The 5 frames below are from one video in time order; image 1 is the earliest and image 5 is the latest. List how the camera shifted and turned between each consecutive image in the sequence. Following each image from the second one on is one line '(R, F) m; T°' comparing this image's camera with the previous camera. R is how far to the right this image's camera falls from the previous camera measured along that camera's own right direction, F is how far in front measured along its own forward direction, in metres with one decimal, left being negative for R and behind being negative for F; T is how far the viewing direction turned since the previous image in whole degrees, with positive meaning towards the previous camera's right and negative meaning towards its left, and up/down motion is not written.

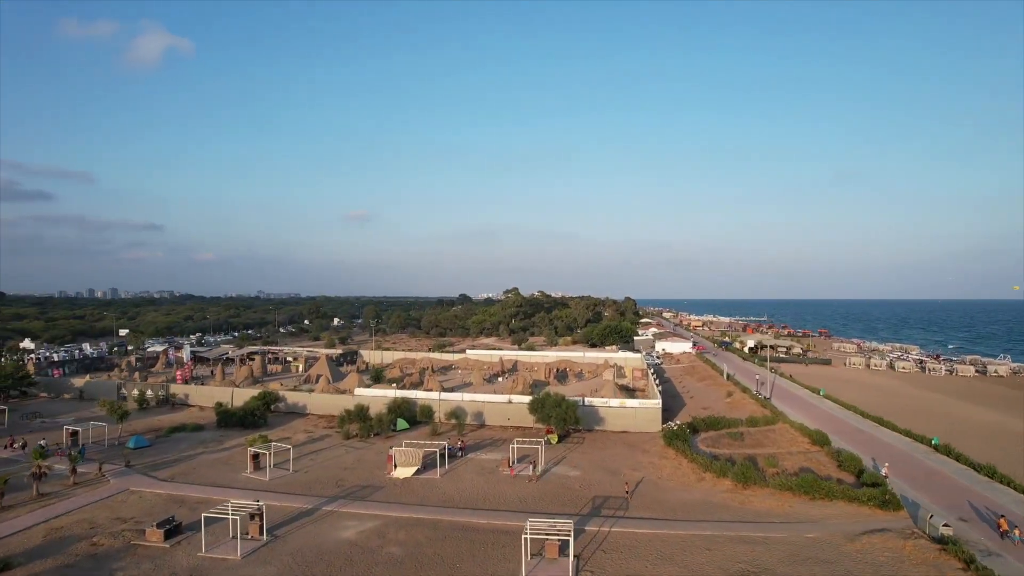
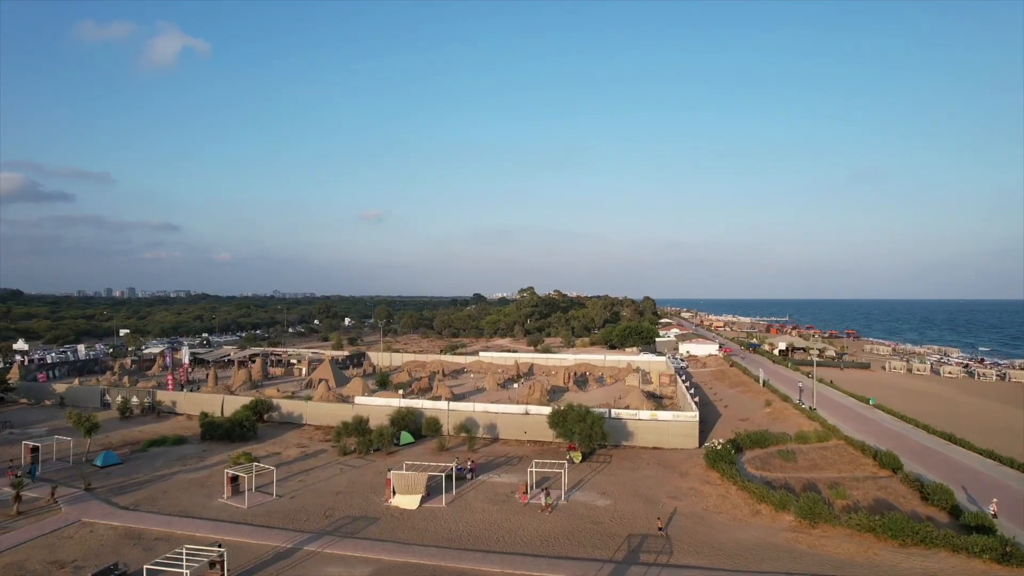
(-0.1, +3.3) m; -1°
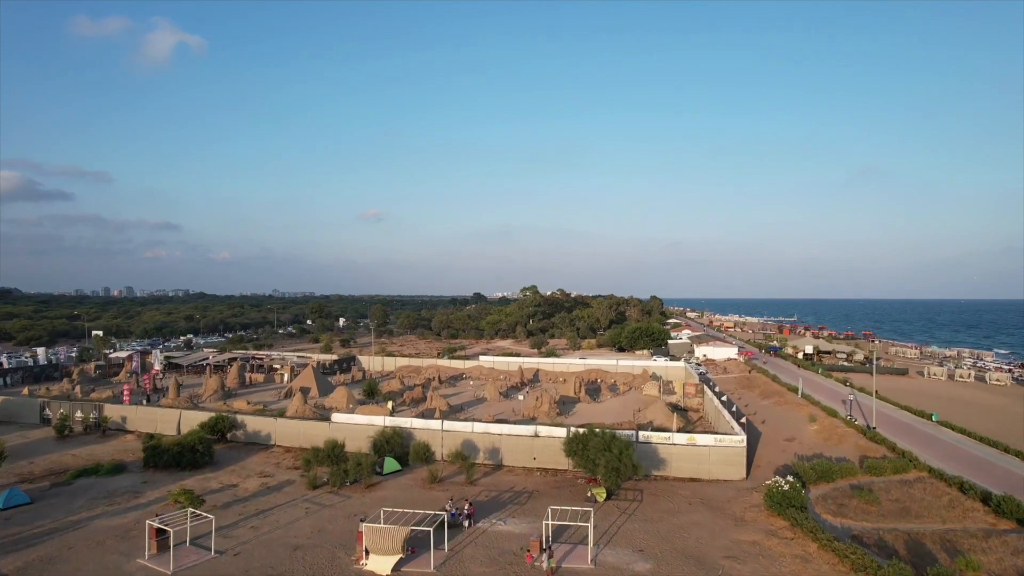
(-0.3, +4.6) m; 0°
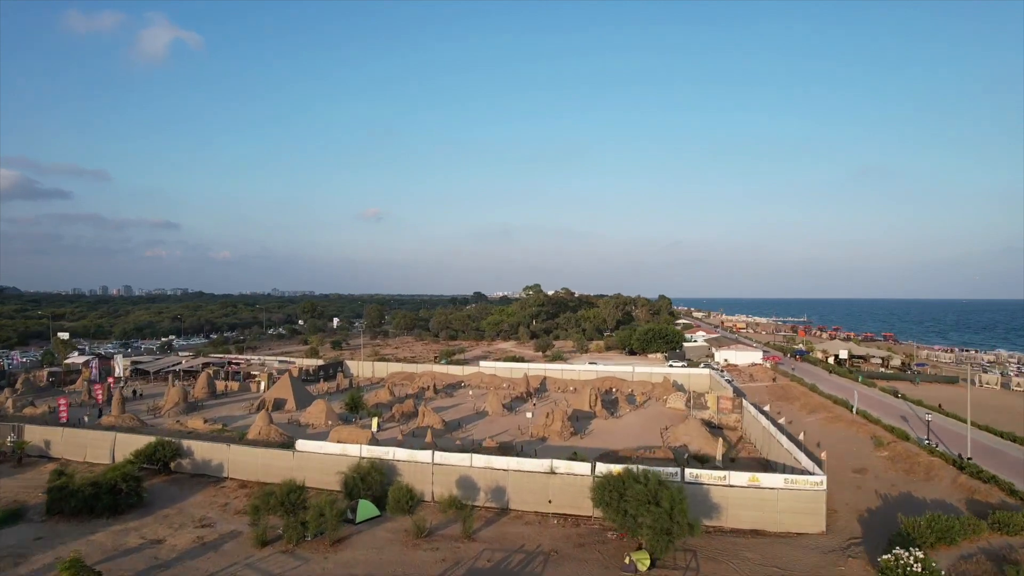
(-0.3, +4.9) m; 0°
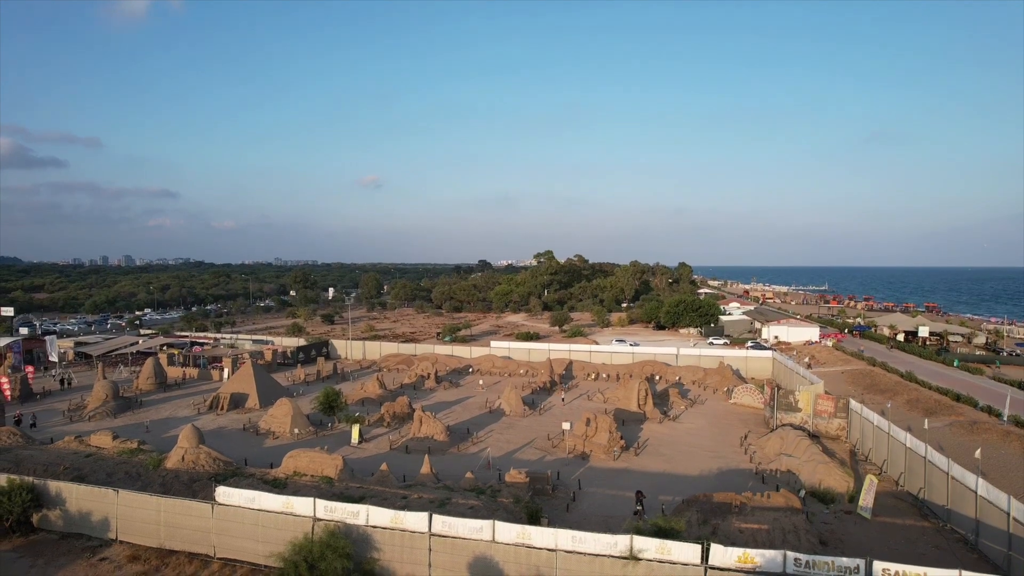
(-0.9, +7.7) m; 0°
